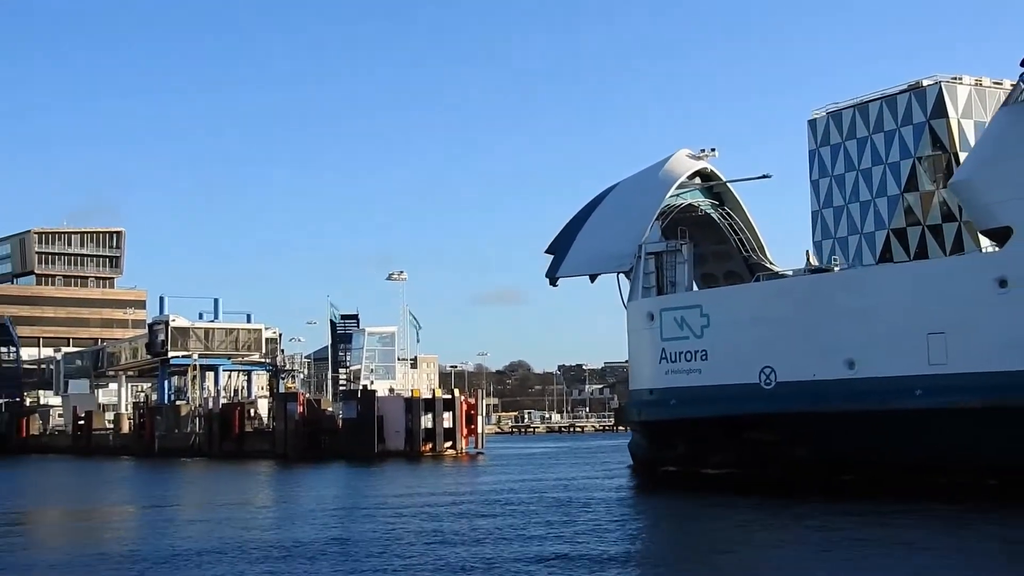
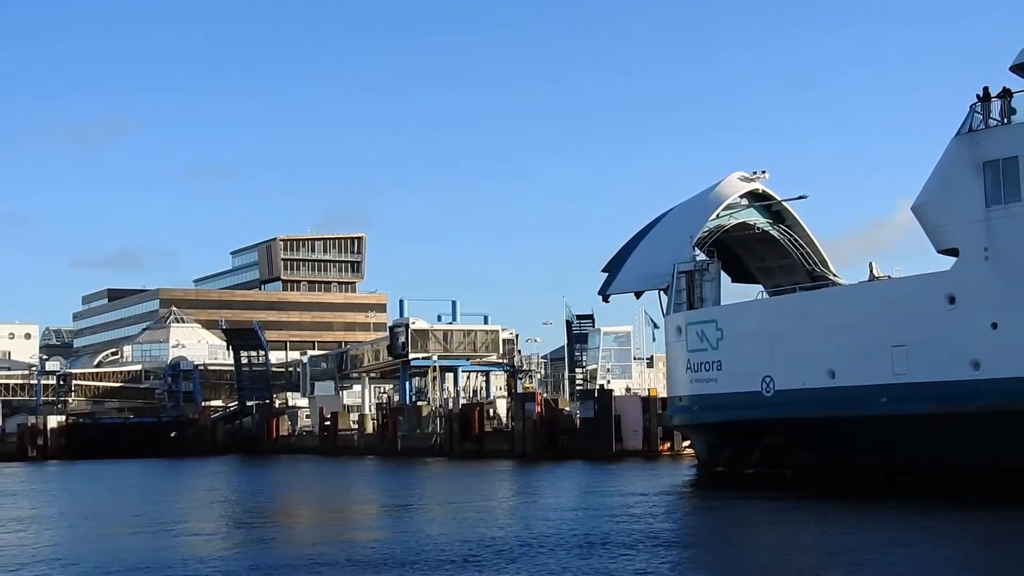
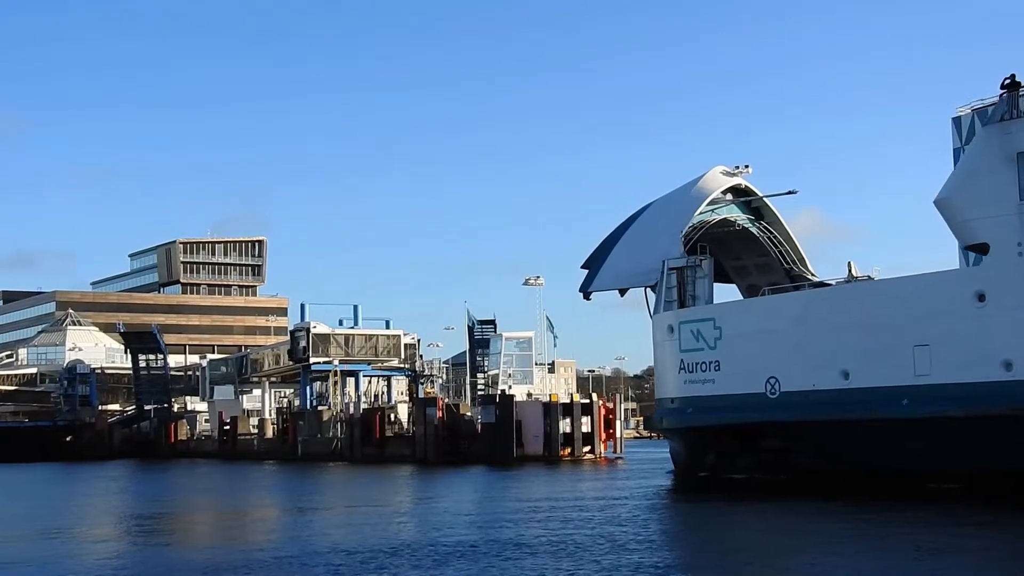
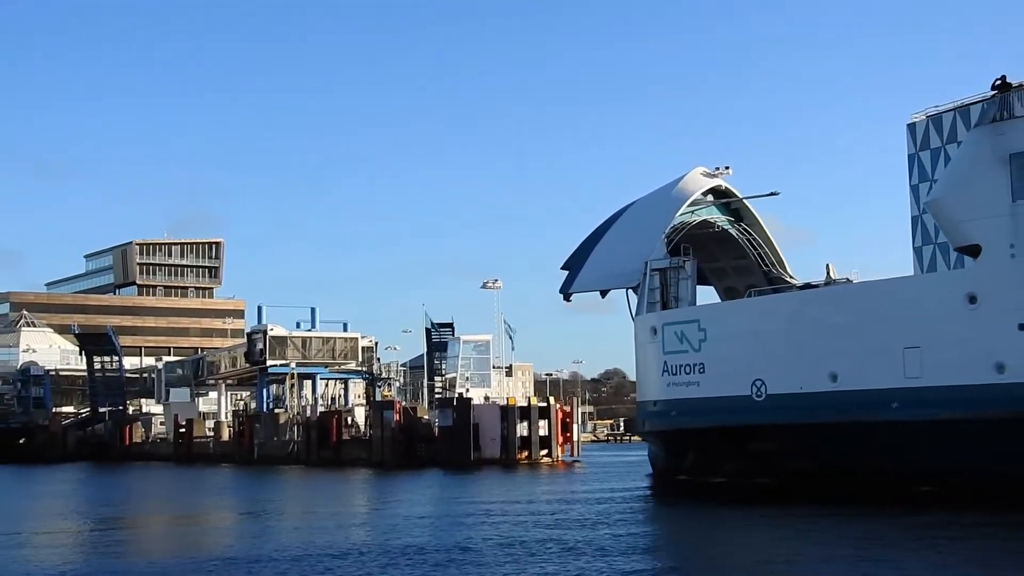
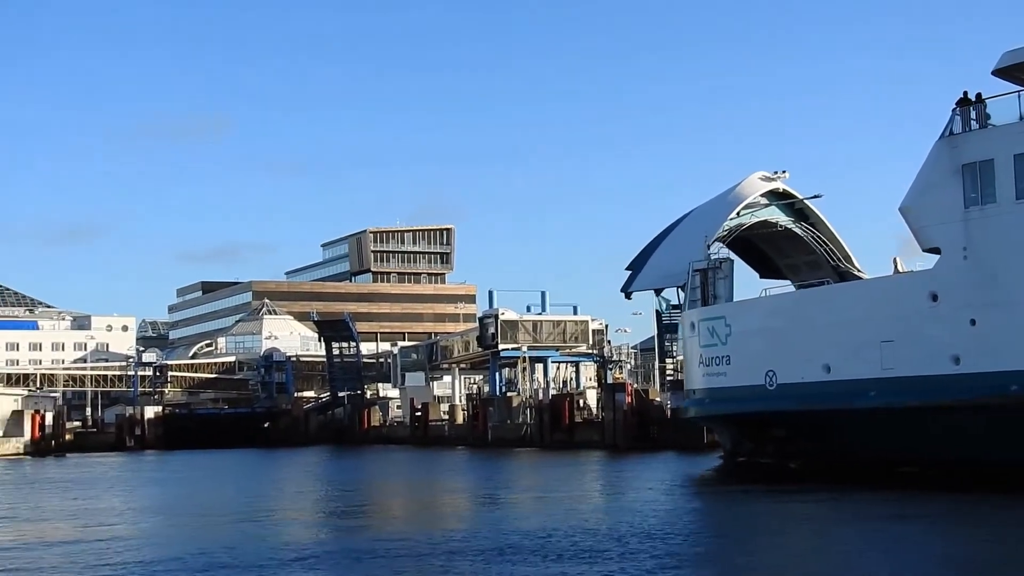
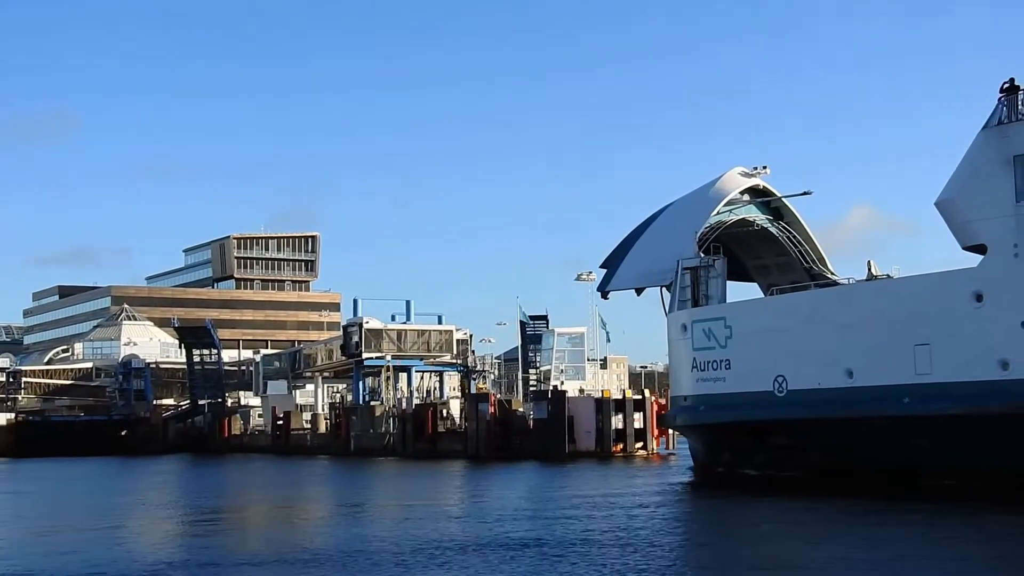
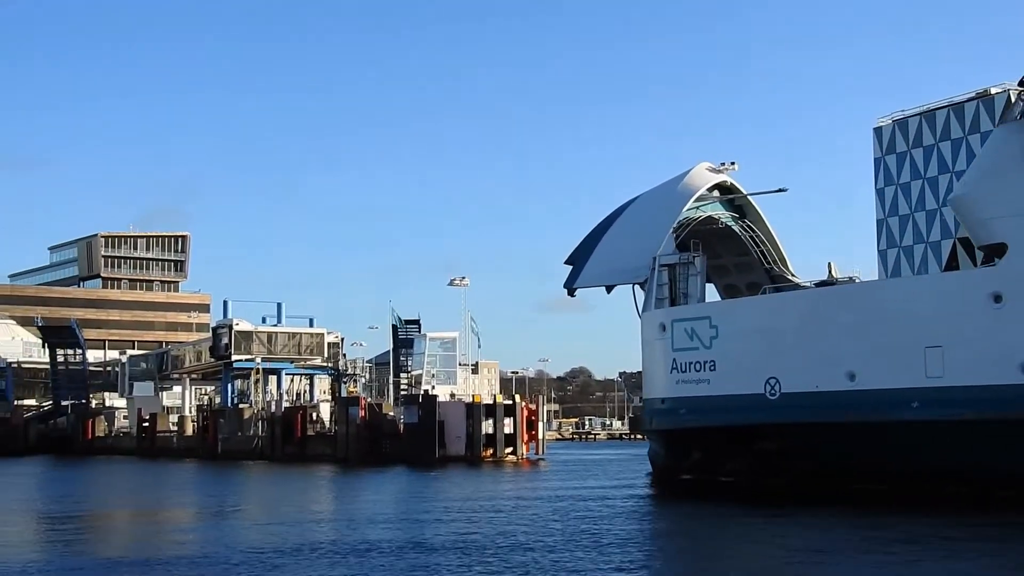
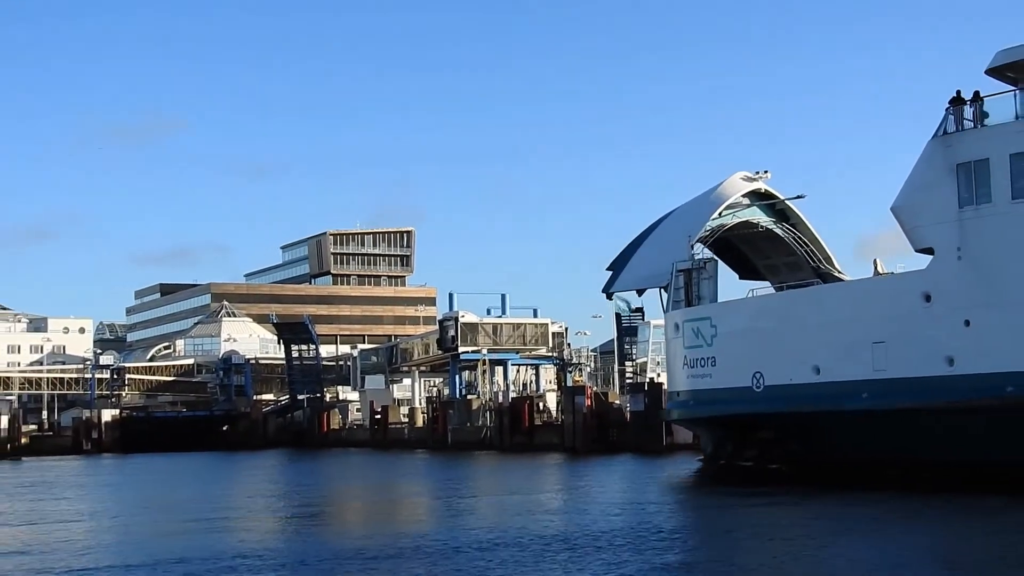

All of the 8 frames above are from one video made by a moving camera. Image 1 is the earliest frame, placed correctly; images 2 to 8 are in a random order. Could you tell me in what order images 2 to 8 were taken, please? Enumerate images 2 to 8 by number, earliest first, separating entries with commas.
7, 4, 3, 6, 2, 8, 5
